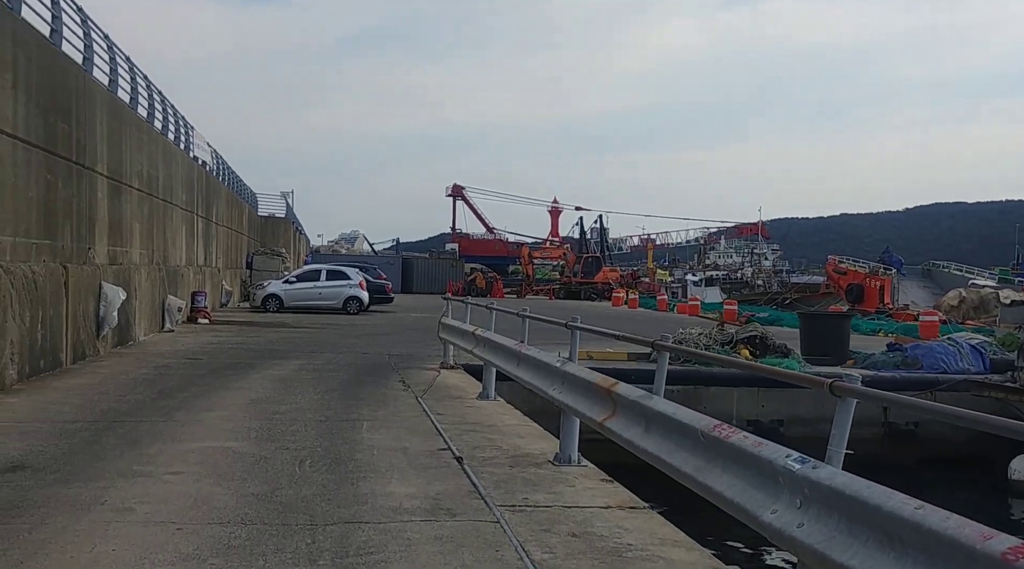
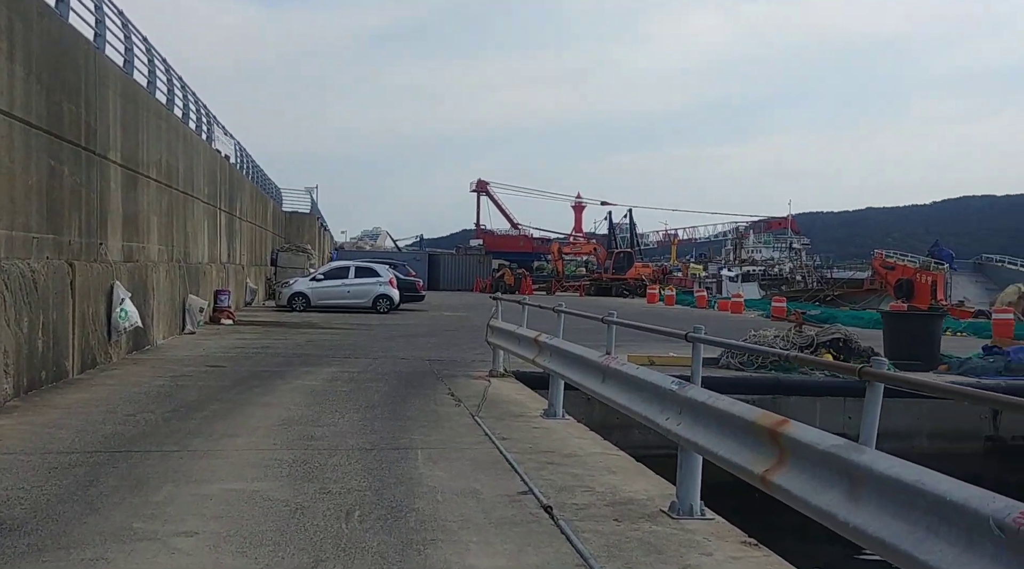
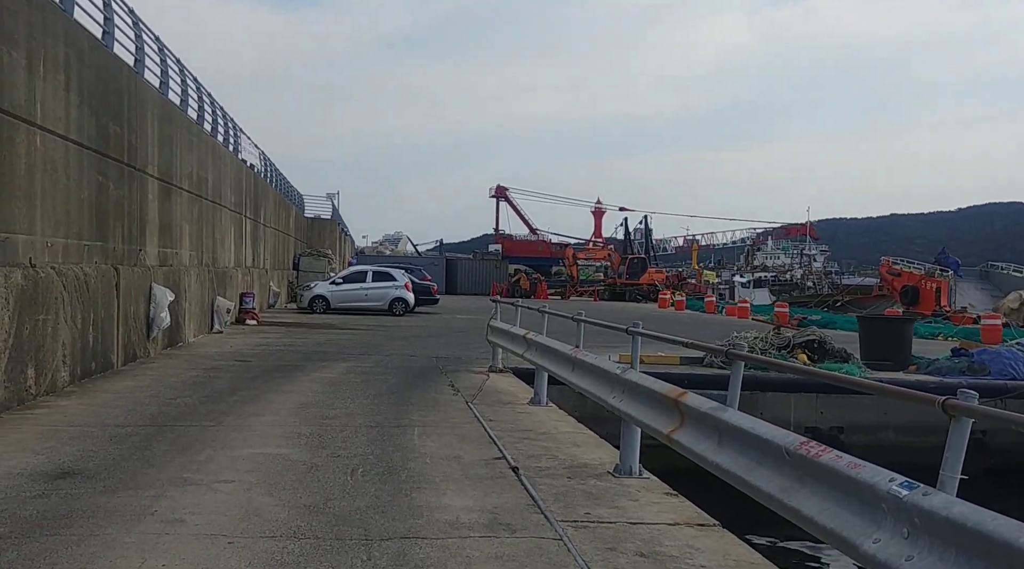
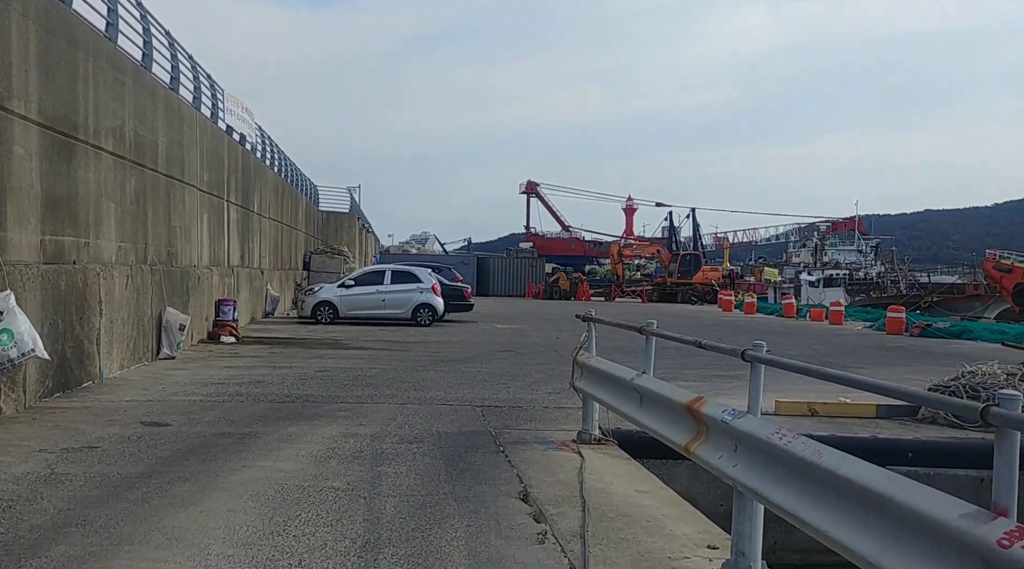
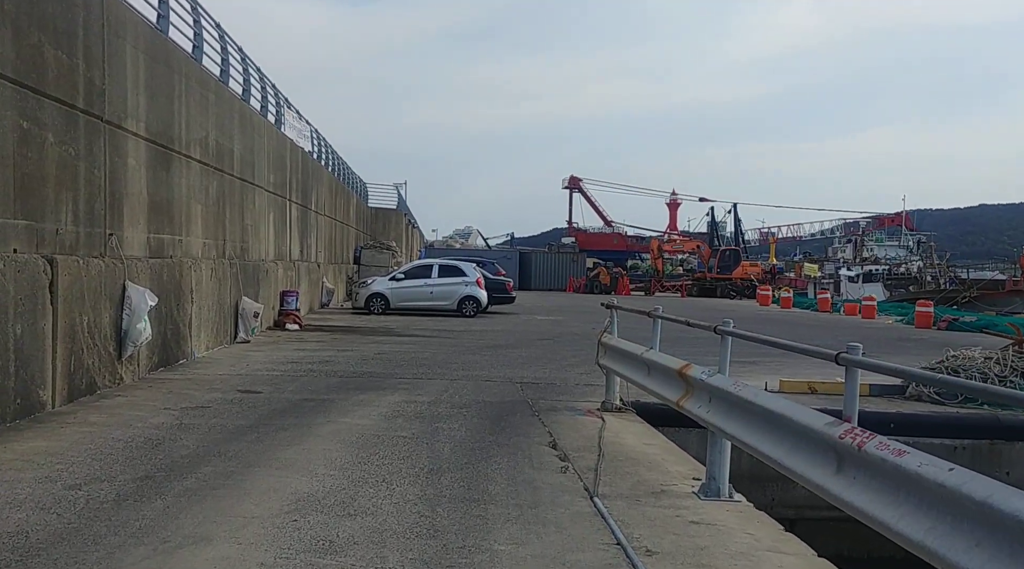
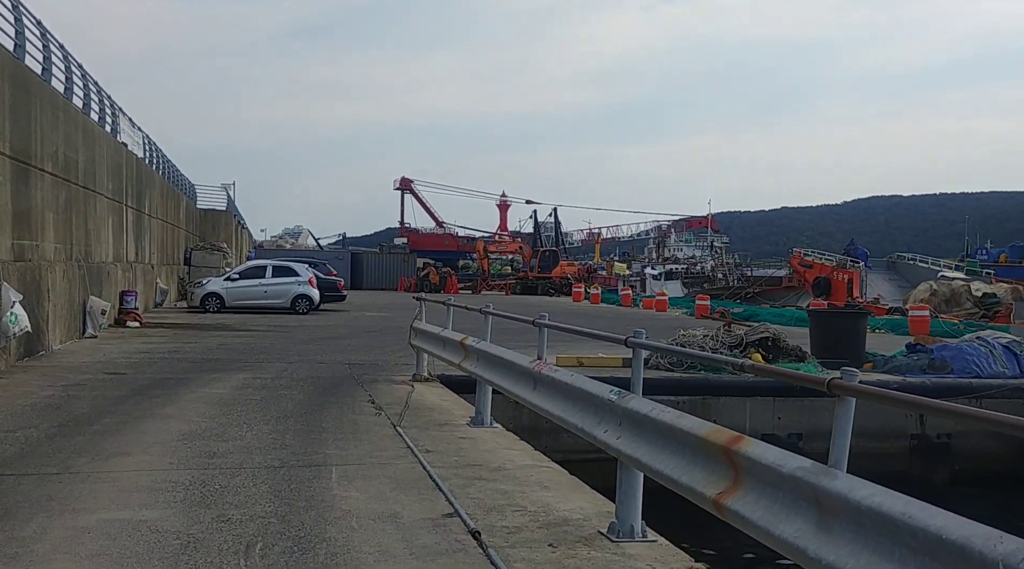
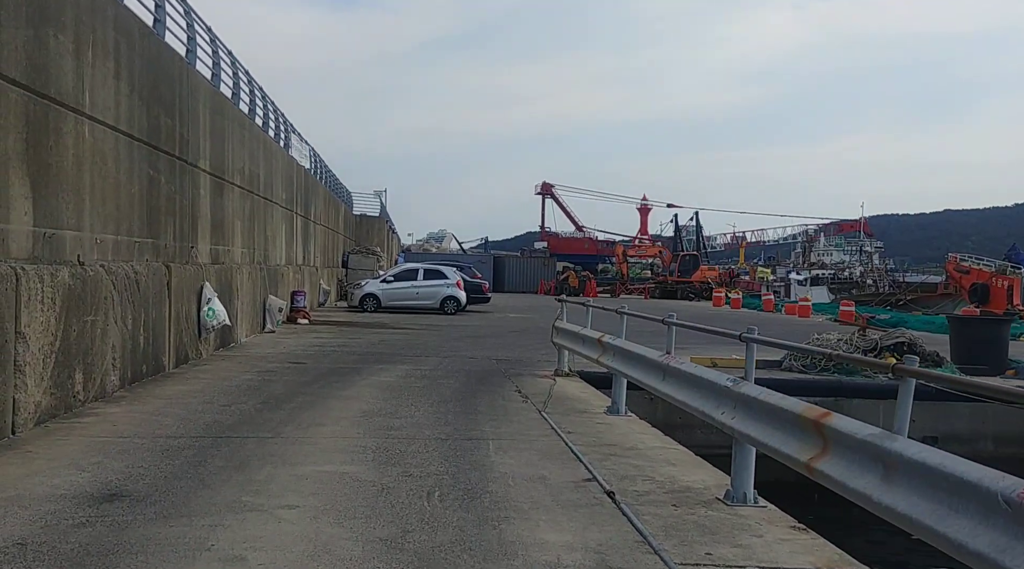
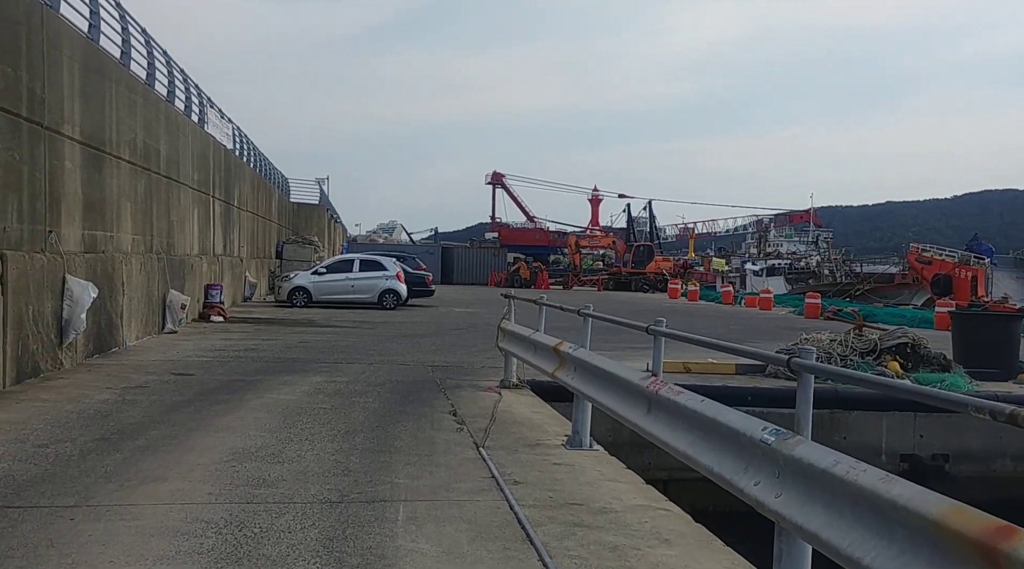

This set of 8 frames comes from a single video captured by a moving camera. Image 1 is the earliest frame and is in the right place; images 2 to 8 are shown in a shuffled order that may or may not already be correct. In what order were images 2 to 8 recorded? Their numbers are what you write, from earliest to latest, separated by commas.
3, 7, 2, 6, 8, 5, 4
